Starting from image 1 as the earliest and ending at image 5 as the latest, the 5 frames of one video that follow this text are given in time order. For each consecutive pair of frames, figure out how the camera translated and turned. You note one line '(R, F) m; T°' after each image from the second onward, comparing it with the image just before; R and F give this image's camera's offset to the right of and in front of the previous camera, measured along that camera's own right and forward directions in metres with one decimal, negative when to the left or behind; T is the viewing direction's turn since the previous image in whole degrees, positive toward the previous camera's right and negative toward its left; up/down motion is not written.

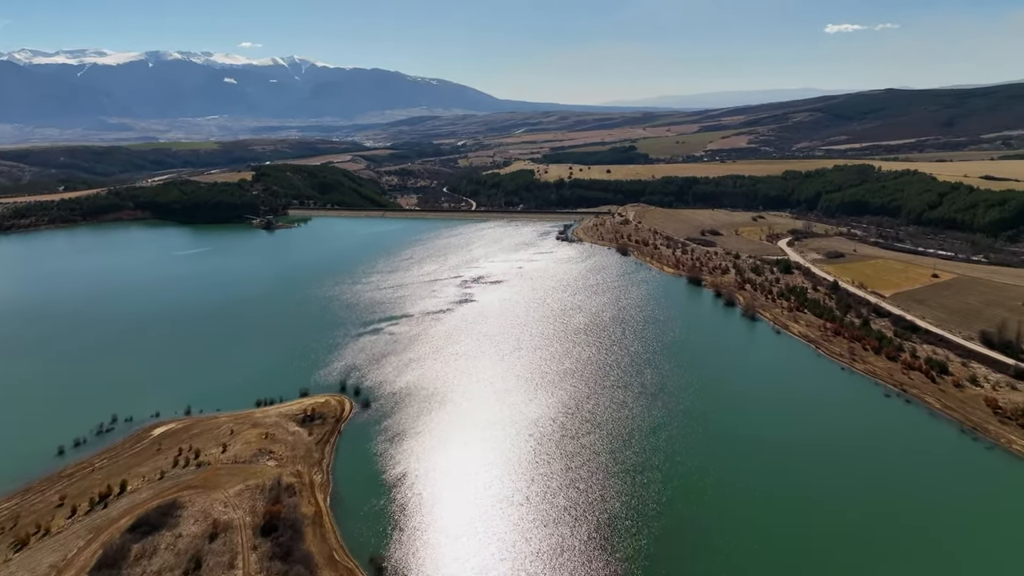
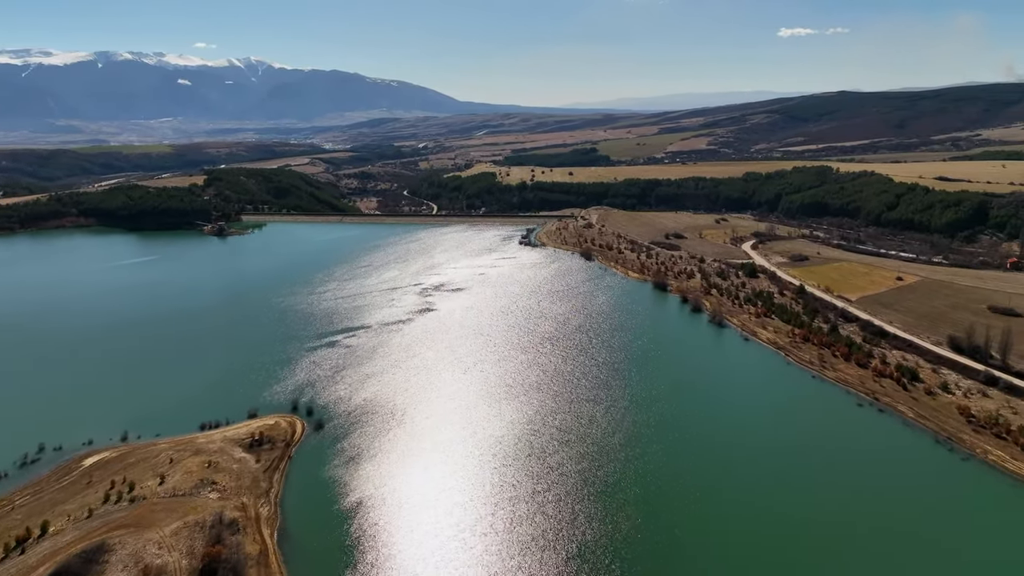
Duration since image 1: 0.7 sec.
(+0.1, +1.8) m; +3°
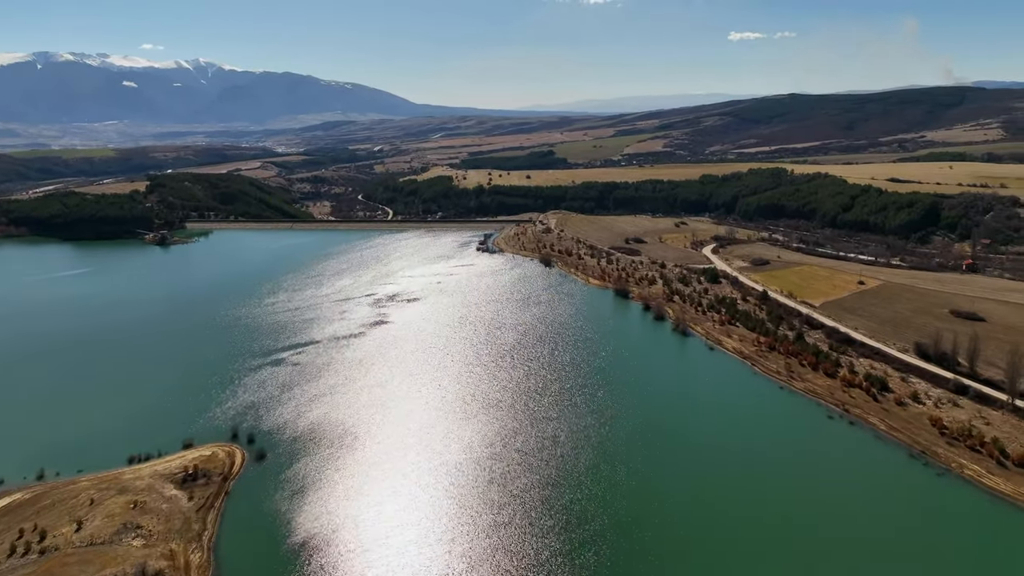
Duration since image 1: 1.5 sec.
(+0.2, +2.1) m; +3°
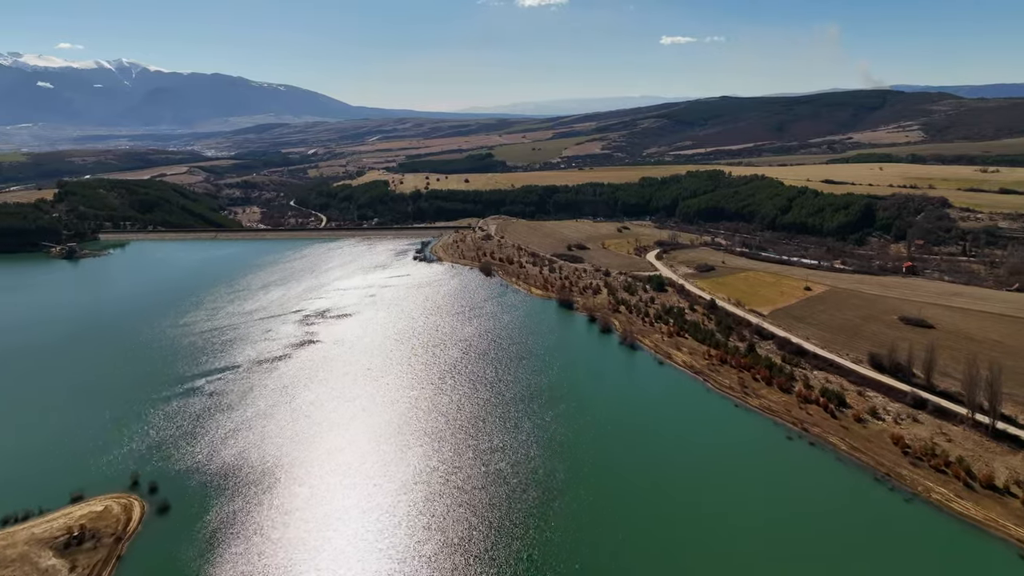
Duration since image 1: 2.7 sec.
(+0.3, +3.0) m; +5°
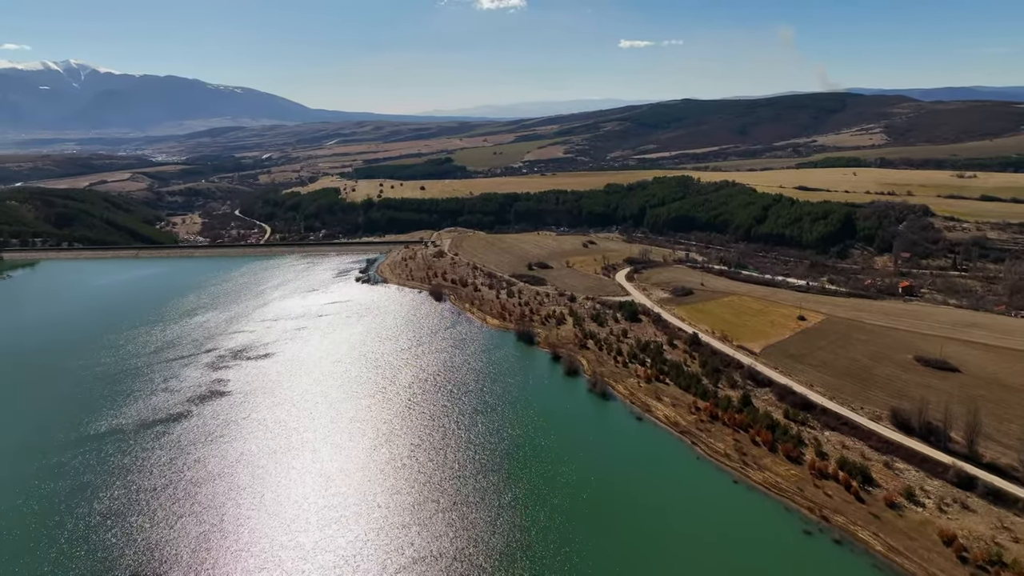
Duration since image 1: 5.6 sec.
(+1.0, +7.6) m; +3°
